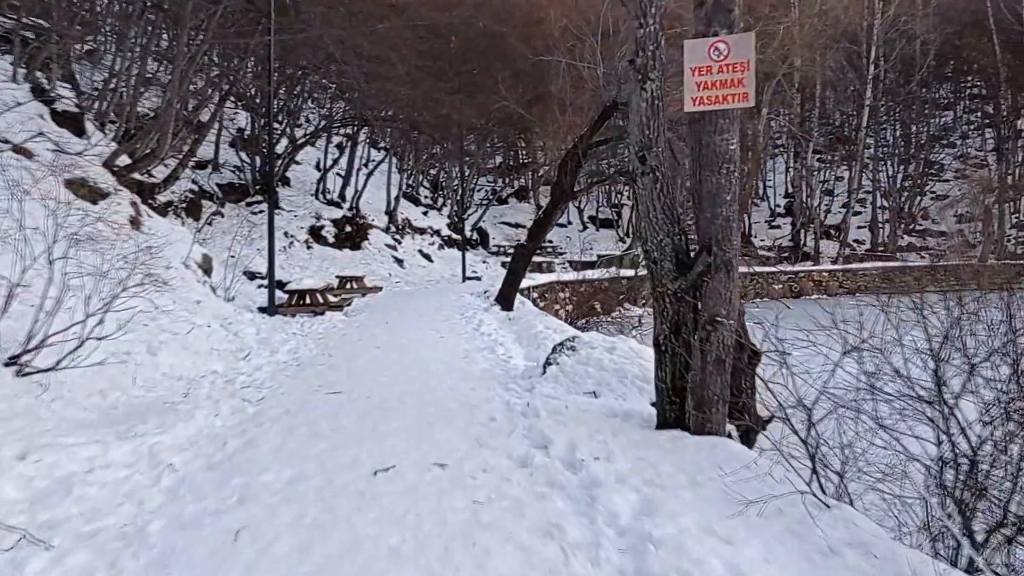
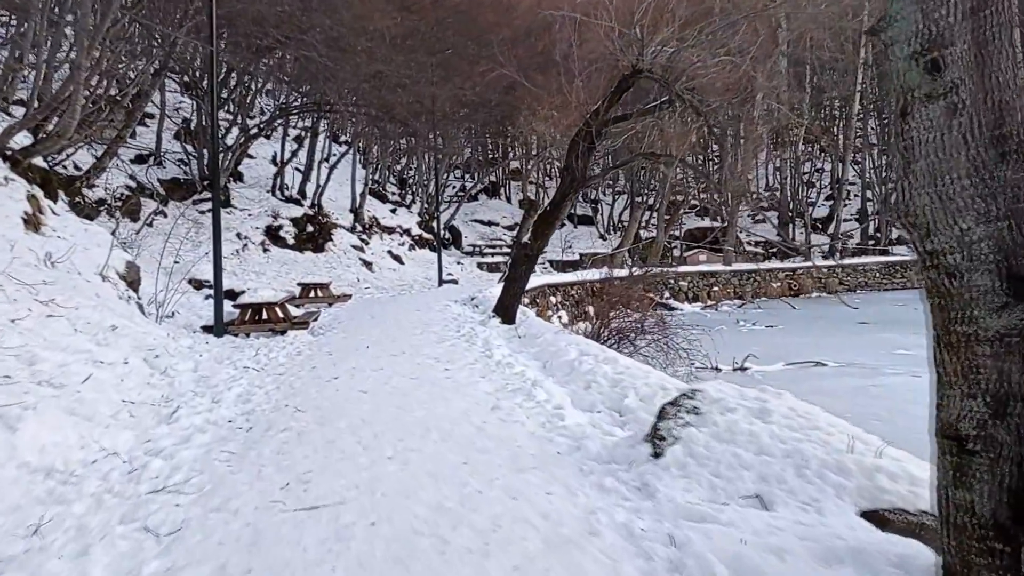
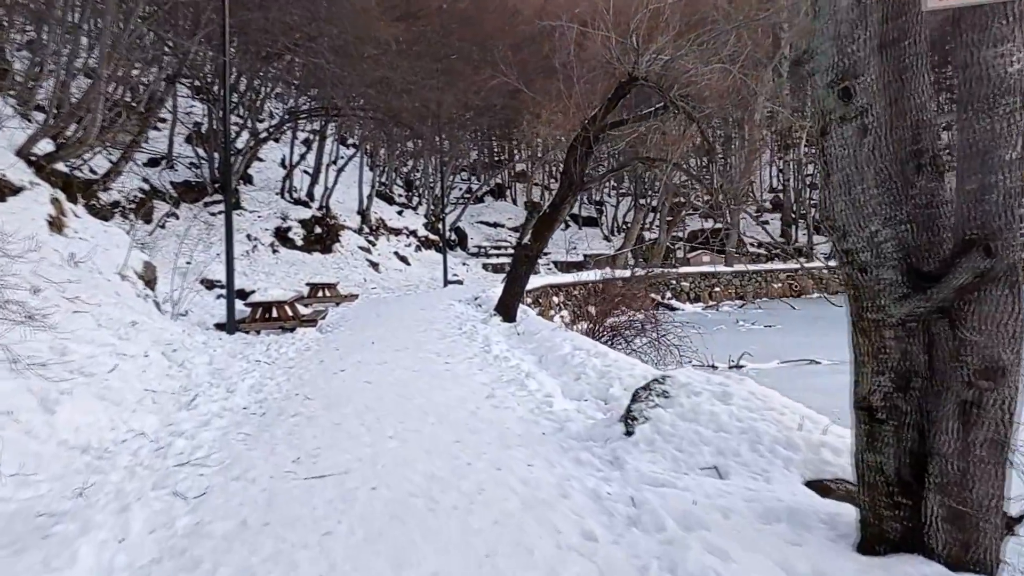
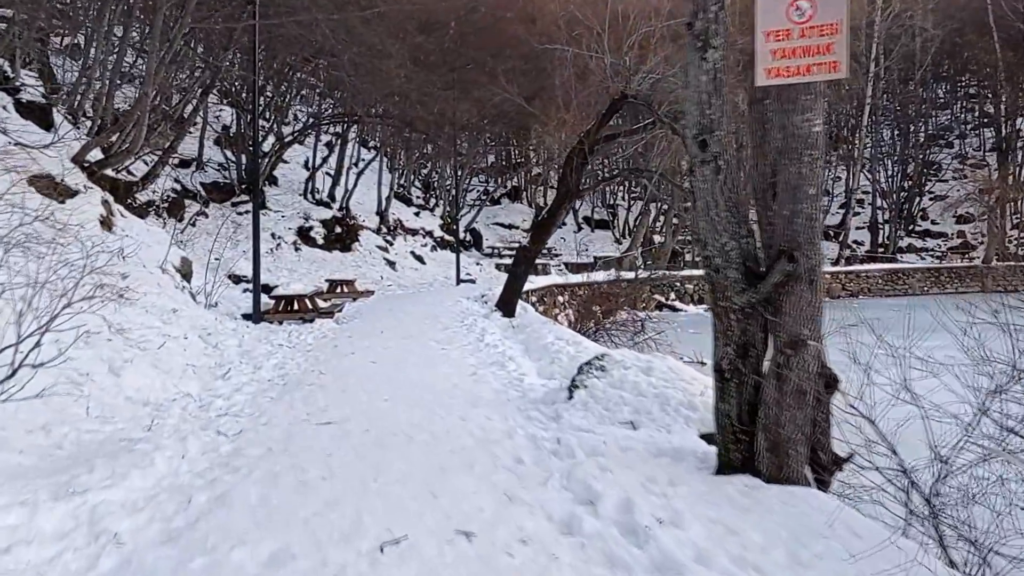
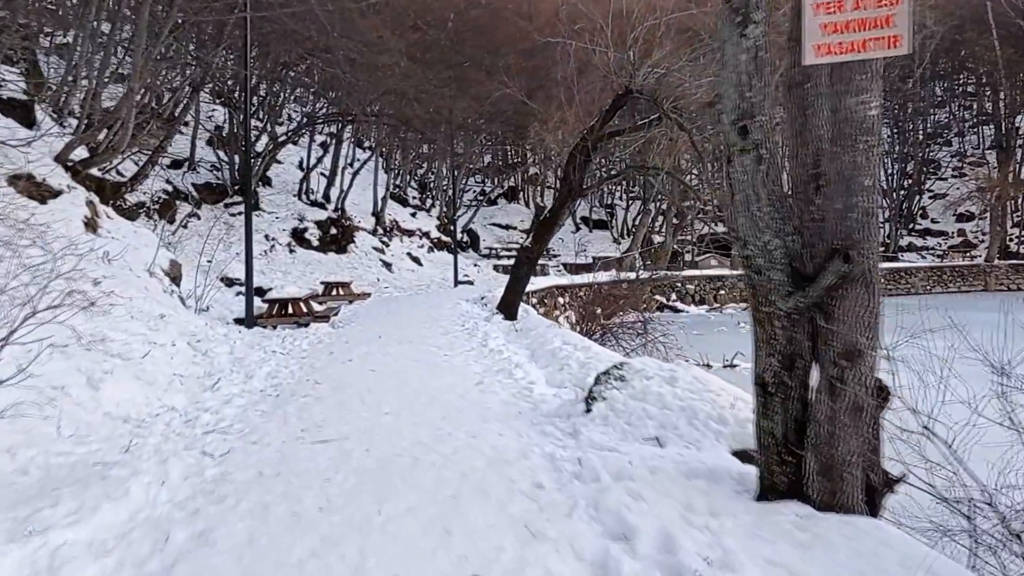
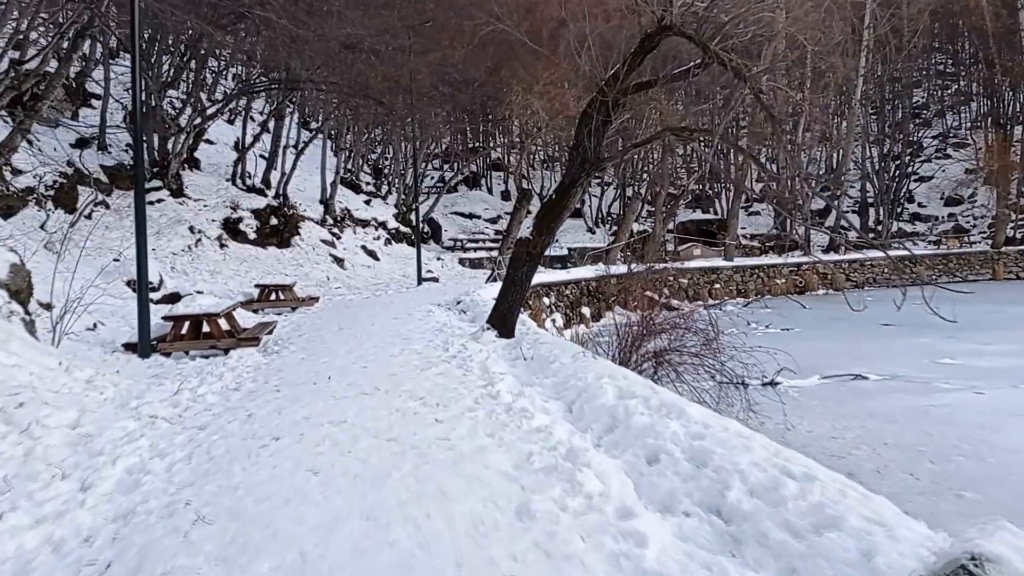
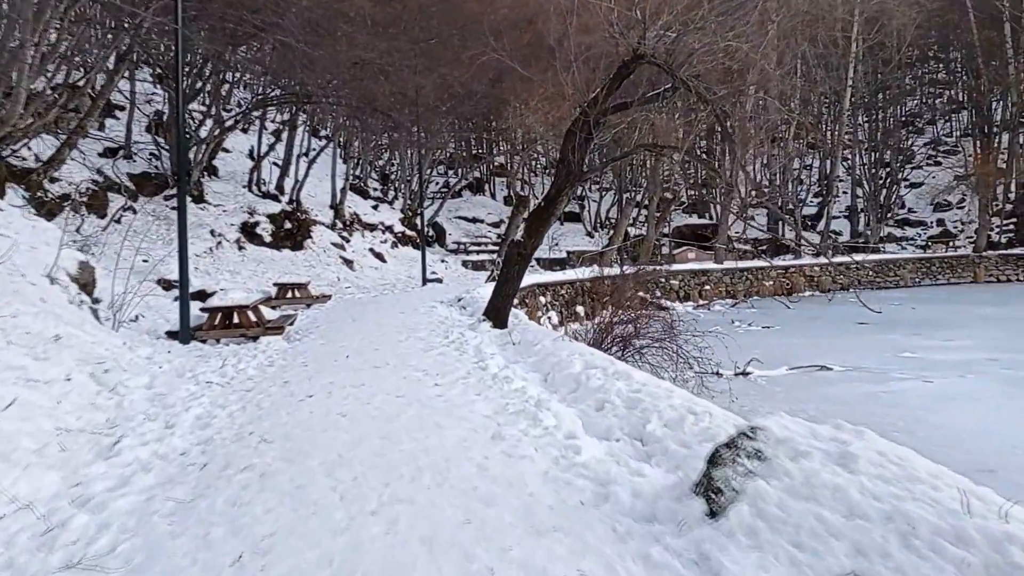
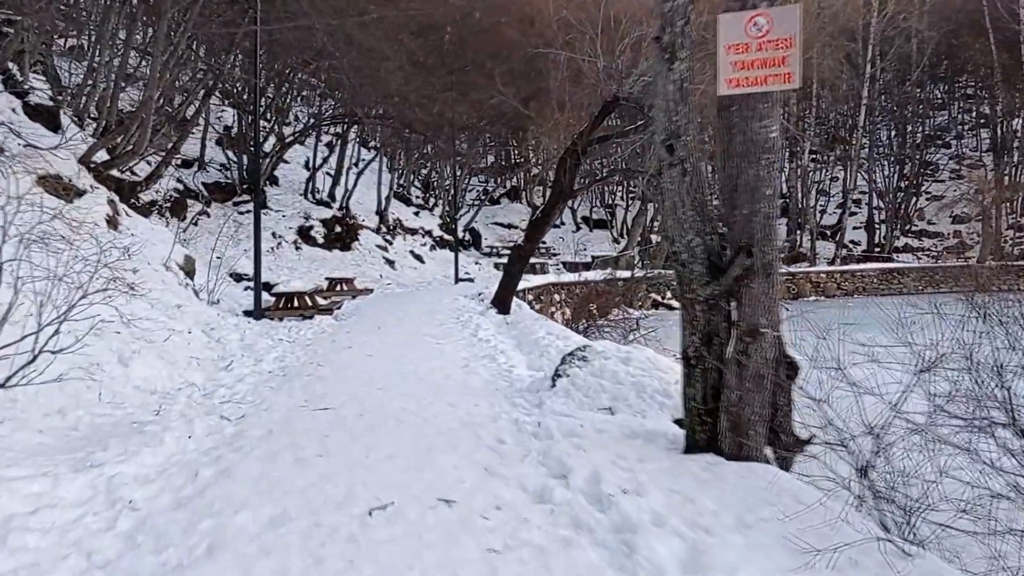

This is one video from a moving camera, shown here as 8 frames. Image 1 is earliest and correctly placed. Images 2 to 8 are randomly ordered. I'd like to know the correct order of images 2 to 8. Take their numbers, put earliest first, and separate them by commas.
8, 4, 5, 3, 2, 7, 6
